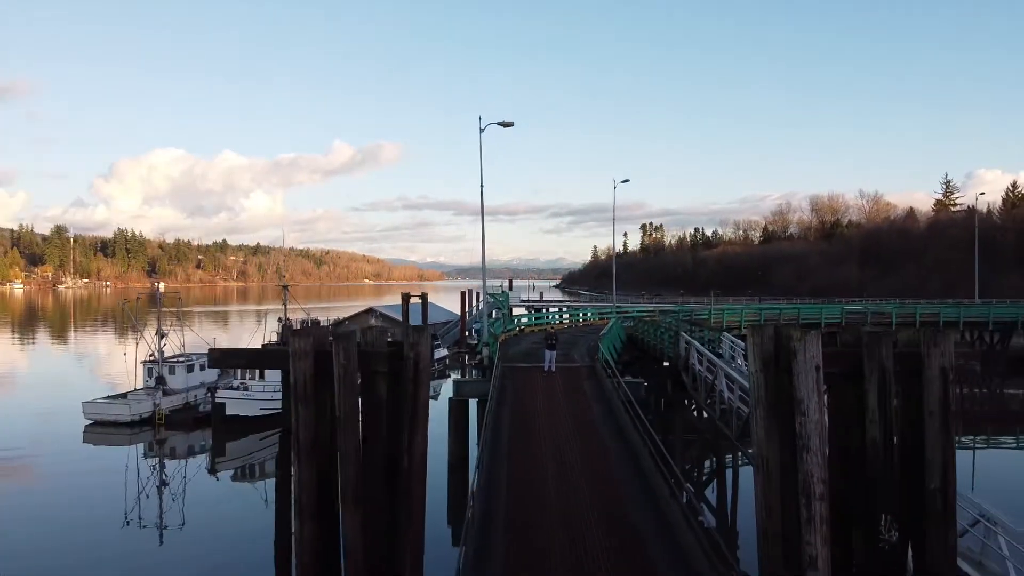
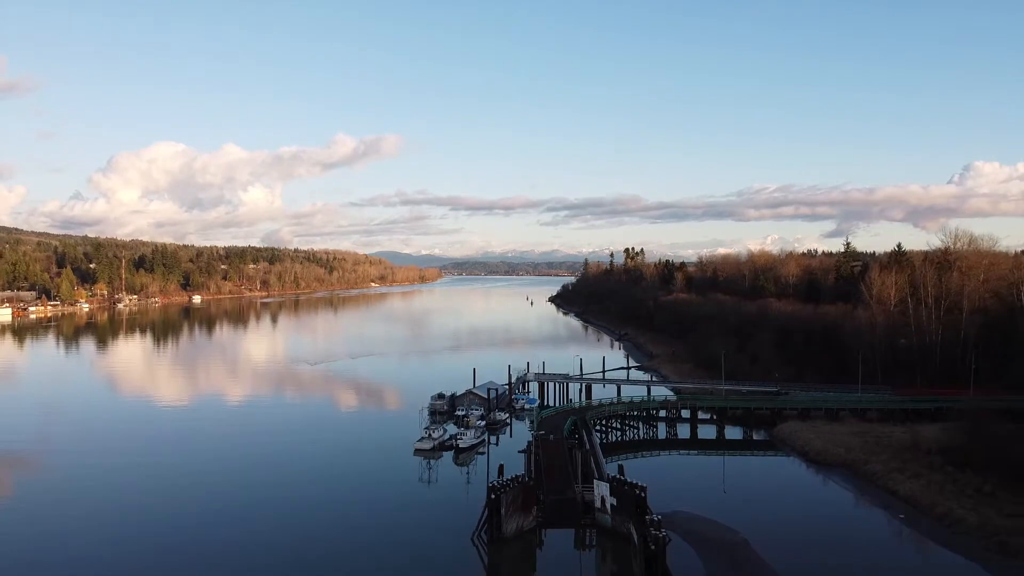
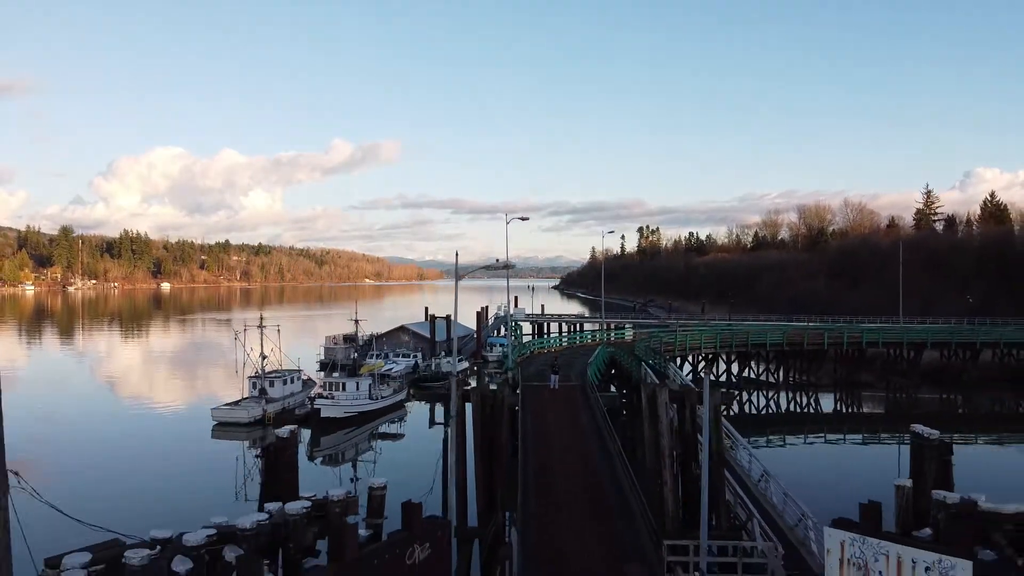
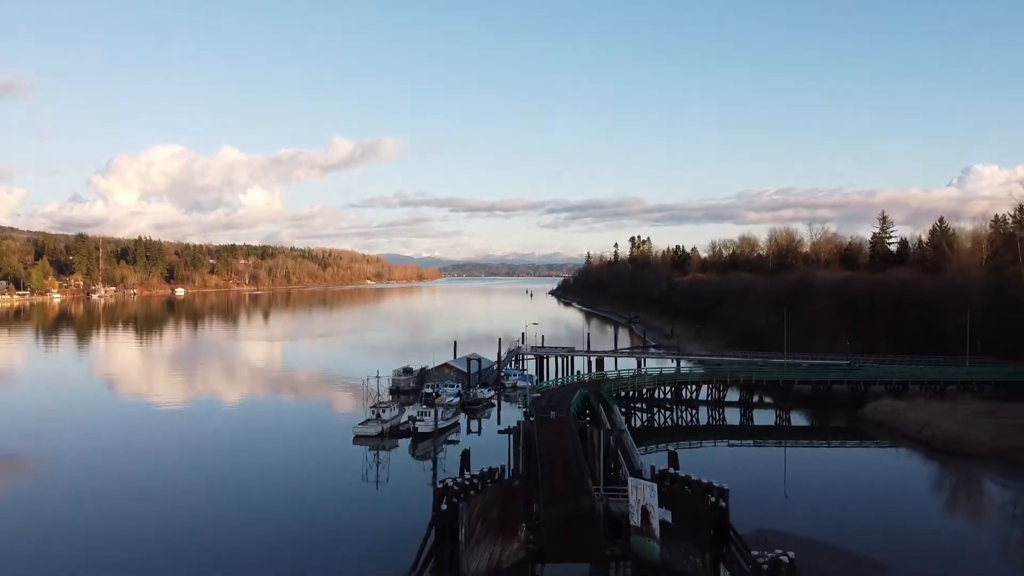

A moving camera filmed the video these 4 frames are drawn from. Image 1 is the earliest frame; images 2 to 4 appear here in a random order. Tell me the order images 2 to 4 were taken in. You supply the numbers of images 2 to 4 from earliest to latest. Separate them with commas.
3, 4, 2
